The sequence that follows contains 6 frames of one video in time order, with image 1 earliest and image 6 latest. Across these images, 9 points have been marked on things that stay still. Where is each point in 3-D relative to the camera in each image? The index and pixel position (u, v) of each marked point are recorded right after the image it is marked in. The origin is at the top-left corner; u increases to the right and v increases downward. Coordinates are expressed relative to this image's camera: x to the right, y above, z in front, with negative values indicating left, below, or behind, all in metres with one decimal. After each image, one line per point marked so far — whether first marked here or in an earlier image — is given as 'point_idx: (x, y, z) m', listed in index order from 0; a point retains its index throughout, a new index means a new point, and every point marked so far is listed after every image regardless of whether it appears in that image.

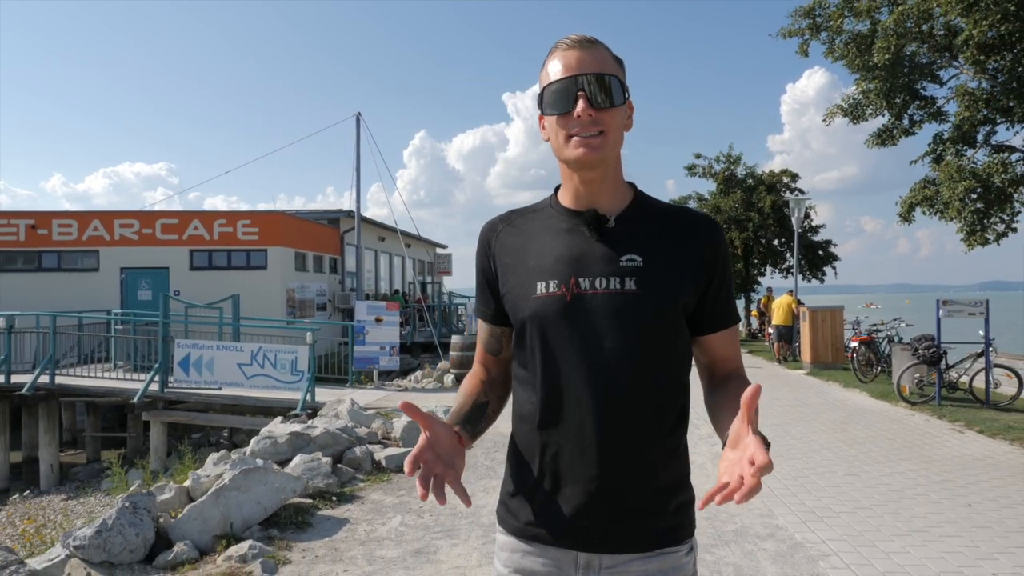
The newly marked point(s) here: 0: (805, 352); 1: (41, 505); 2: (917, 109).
0: (+7.2, -1.6, +18.7) m
1: (-7.8, -3.6, +12.5) m
2: (+5.6, +2.5, +10.5) m
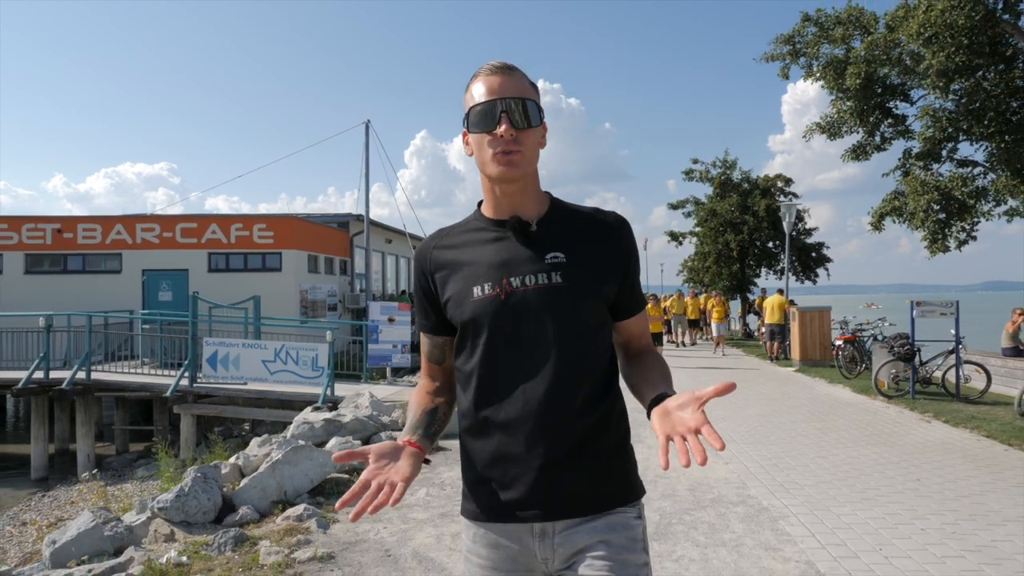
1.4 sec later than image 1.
0: (+7.3, -1.6, +19.7) m
1: (-7.7, -3.7, +13.6) m
2: (+5.7, +2.5, +11.5) m
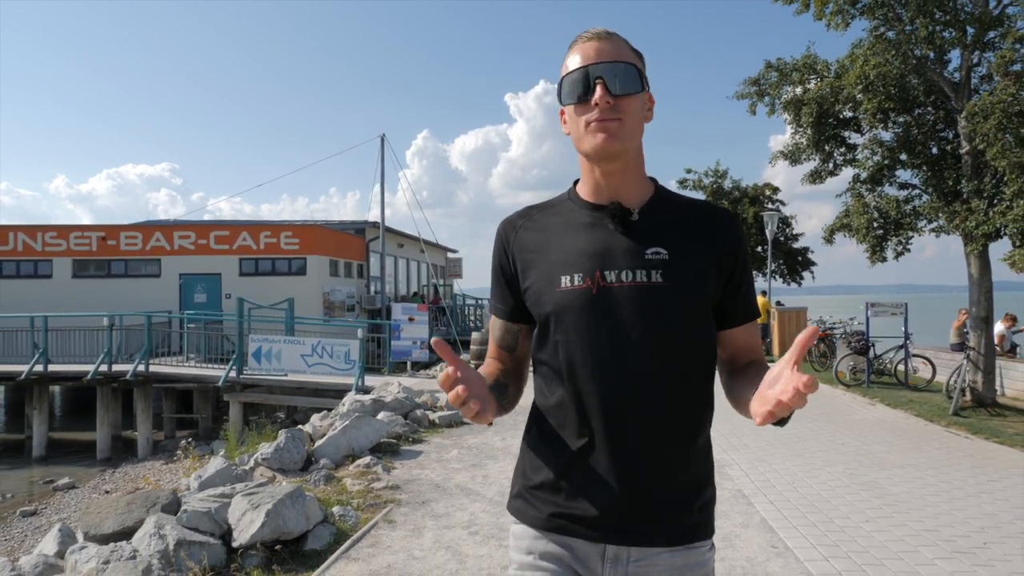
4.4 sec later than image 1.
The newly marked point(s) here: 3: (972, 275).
0: (+7.5, -1.7, +21.8) m
1: (-7.5, -3.7, +15.7) m
2: (+5.9, +2.4, +13.6) m
3: (+7.4, +0.2, +12.1) m
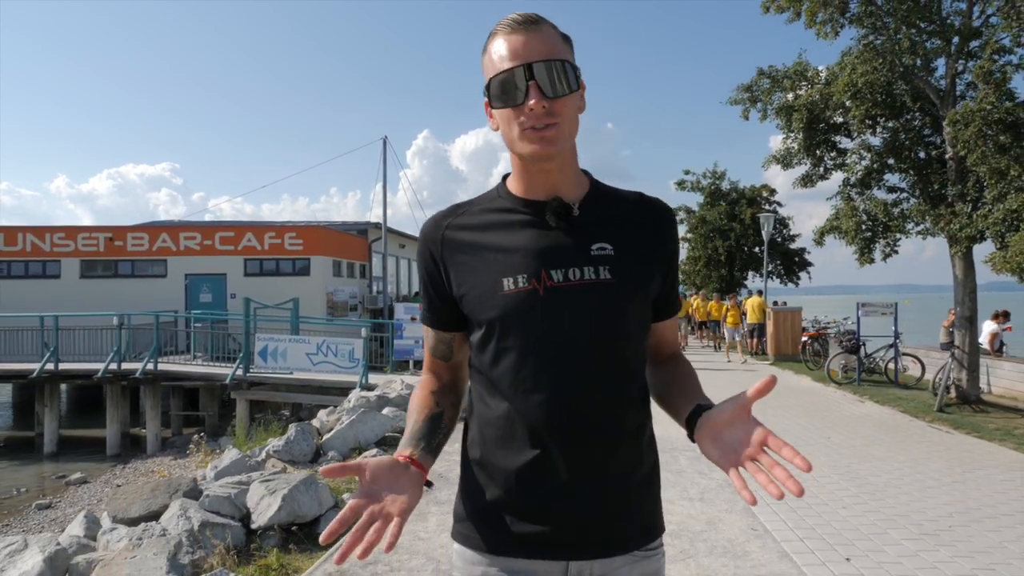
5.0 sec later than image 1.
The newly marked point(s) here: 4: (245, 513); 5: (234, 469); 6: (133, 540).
0: (+7.5, -1.7, +22.2) m
1: (-7.5, -3.7, +16.1) m
2: (+5.9, +2.4, +14.0) m
3: (+7.4, +0.2, +12.5) m
4: (-2.1, -1.8, +5.9) m
5: (-2.9, -1.9, +7.8) m
6: (-2.6, -1.7, +5.1) m
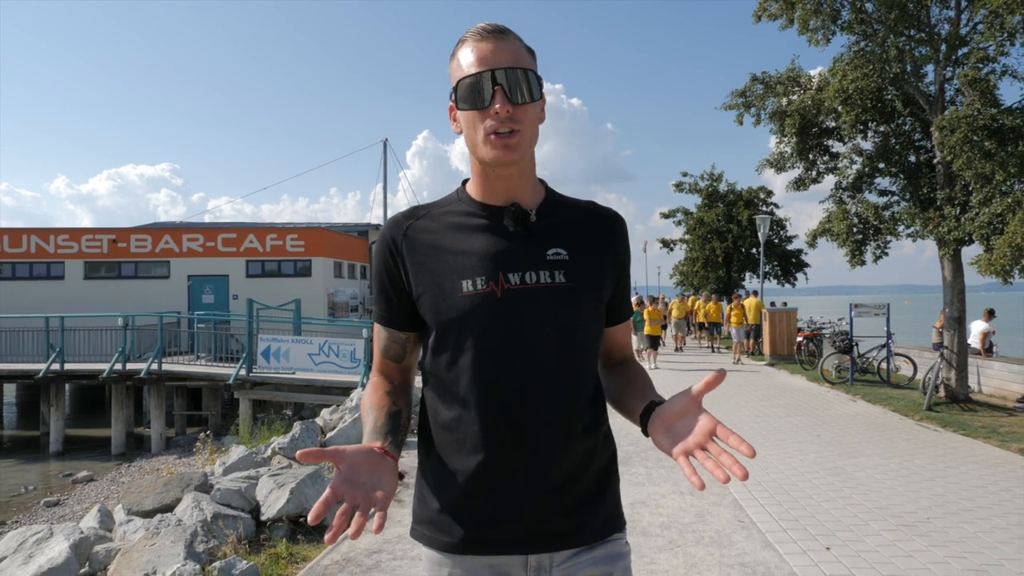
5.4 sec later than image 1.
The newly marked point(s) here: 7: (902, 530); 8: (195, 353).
0: (+7.5, -1.7, +22.4) m
1: (-7.6, -3.8, +16.4) m
2: (+5.9, +2.4, +14.3) m
3: (+7.3, +0.2, +12.8) m
4: (-2.1, -1.8, +6.2) m
5: (-2.9, -1.9, +8.1) m
6: (-2.6, -1.7, +5.4) m
7: (+3.0, -1.9, +5.9) m
8: (-8.1, -1.7, +19.4) m
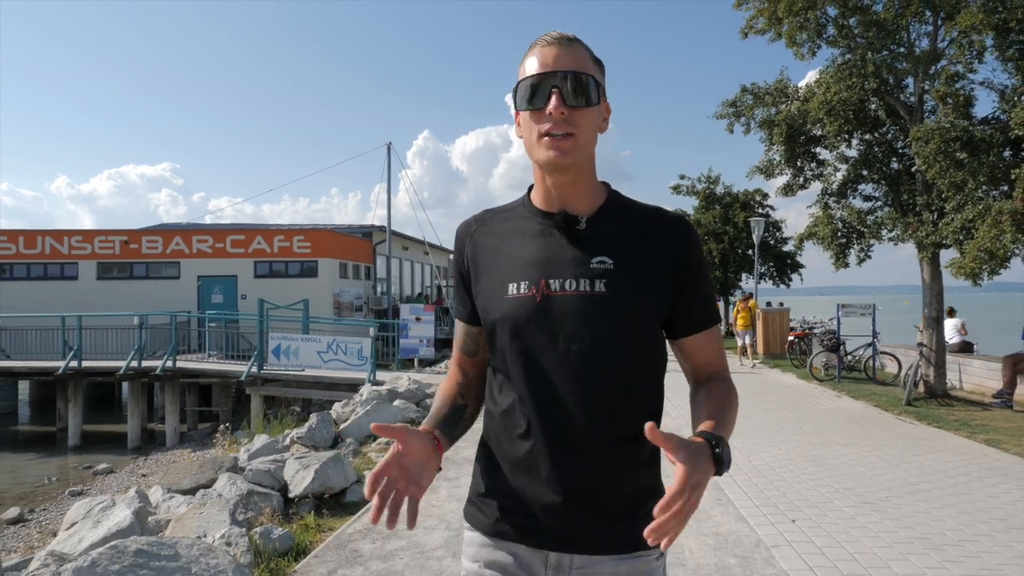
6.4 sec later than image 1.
0: (+7.5, -1.7, +23.1) m
1: (-7.5, -3.8, +17.1) m
2: (+5.9, +2.3, +15.0) m
3: (+7.4, +0.2, +13.5) m
4: (-2.1, -1.8, +6.9) m
5: (-2.9, -1.9, +8.8) m
6: (-2.6, -1.7, +6.1) m
7: (+3.1, -1.9, +6.6) m
8: (-8.1, -1.7, +20.1) m
